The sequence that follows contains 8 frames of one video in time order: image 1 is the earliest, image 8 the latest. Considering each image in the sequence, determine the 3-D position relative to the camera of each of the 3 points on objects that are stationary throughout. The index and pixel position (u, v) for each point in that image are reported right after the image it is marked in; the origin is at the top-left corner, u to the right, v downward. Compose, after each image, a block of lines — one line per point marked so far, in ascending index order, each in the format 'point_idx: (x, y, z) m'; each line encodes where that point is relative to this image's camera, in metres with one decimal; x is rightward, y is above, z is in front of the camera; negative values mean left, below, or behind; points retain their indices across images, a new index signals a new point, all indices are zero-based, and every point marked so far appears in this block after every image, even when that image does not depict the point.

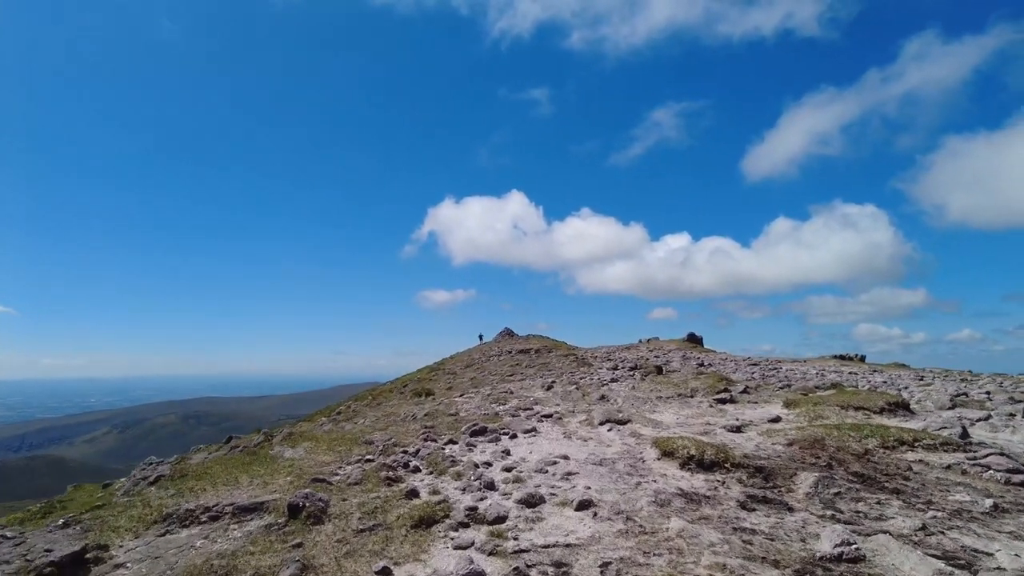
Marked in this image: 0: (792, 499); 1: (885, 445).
0: (+6.6, -5.0, +15.3) m
1: (+10.8, -4.5, +19.0) m
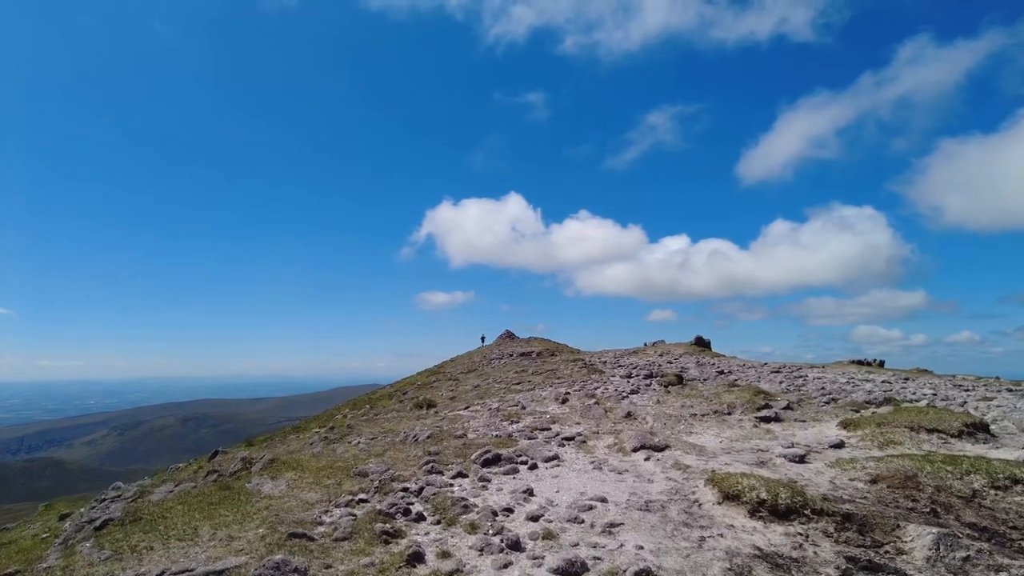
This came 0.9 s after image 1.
0: (+7.2, -5.0, +11.8) m
1: (+11.4, -4.6, +15.5) m
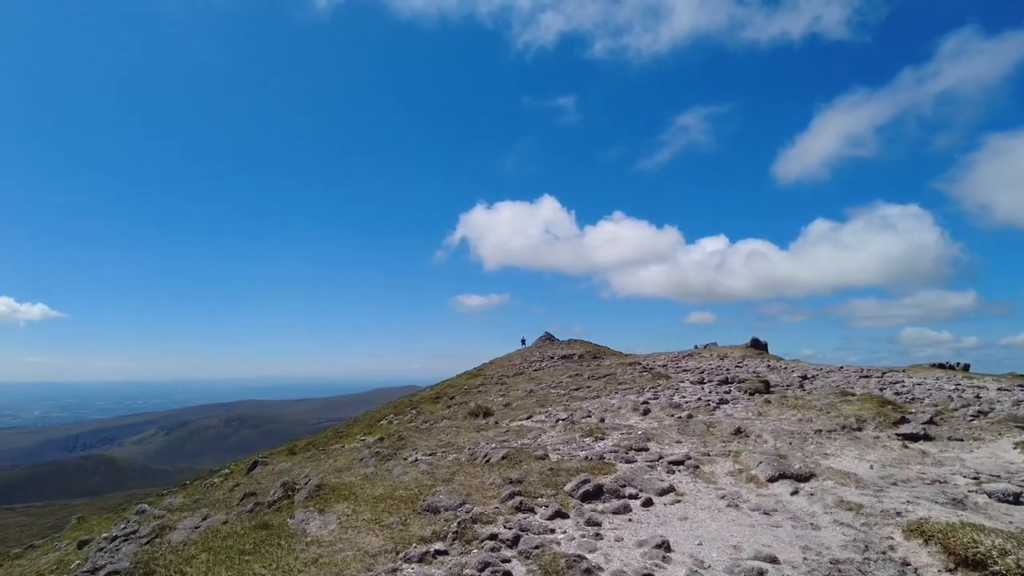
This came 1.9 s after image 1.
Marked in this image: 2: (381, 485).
0: (+9.3, -4.6, +7.2) m
1: (+13.7, -4.2, +10.6) m
2: (-3.8, -5.7, +18.8) m
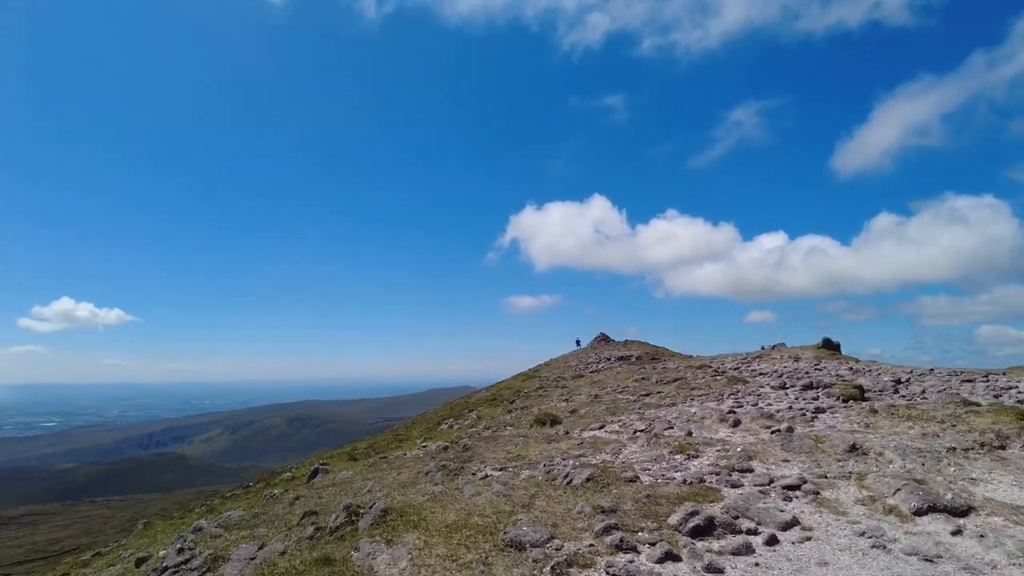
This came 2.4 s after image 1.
0: (+10.6, -4.5, +4.2) m
1: (+15.2, -4.0, +7.3) m
2: (-1.5, -5.7, +16.8) m
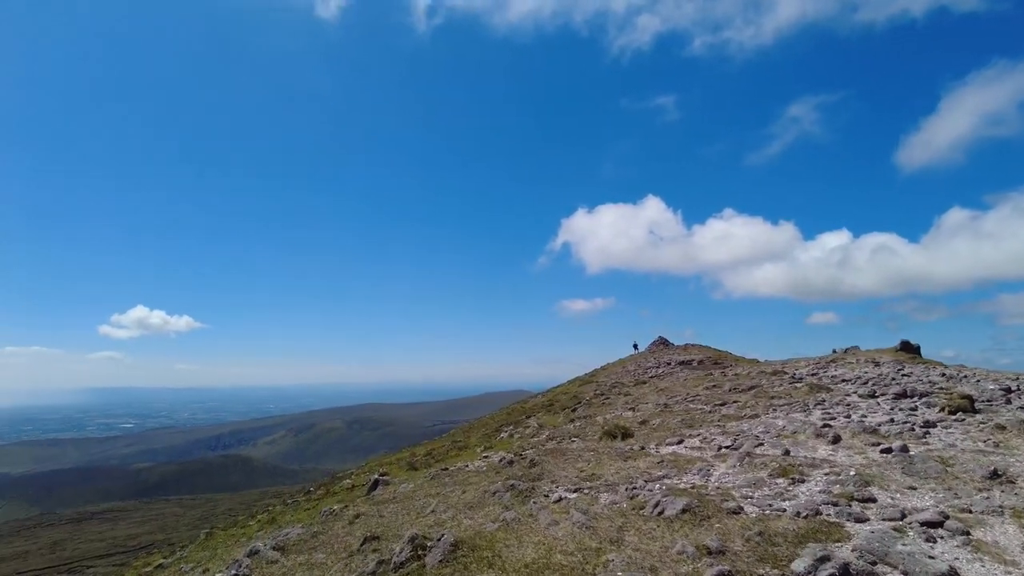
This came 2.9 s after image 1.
0: (+11.4, -4.4, +1.3) m
1: (+16.3, -3.9, +4.0) m
2: (+0.4, -5.8, +14.9) m
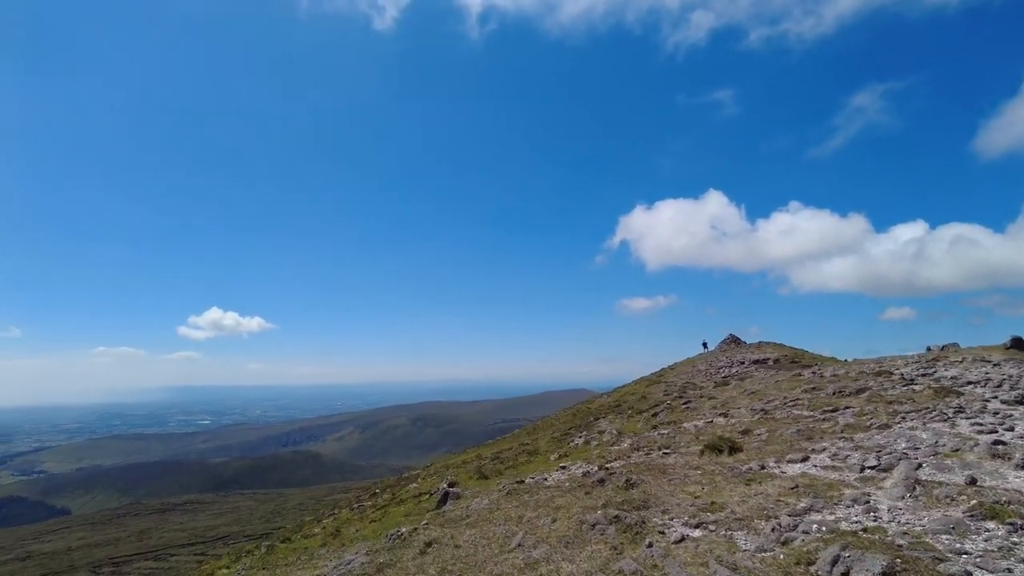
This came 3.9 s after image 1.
0: (+12.3, -3.9, -3.7) m
1: (+17.5, -3.4, -1.5) m
2: (+2.6, -5.4, +10.8) m
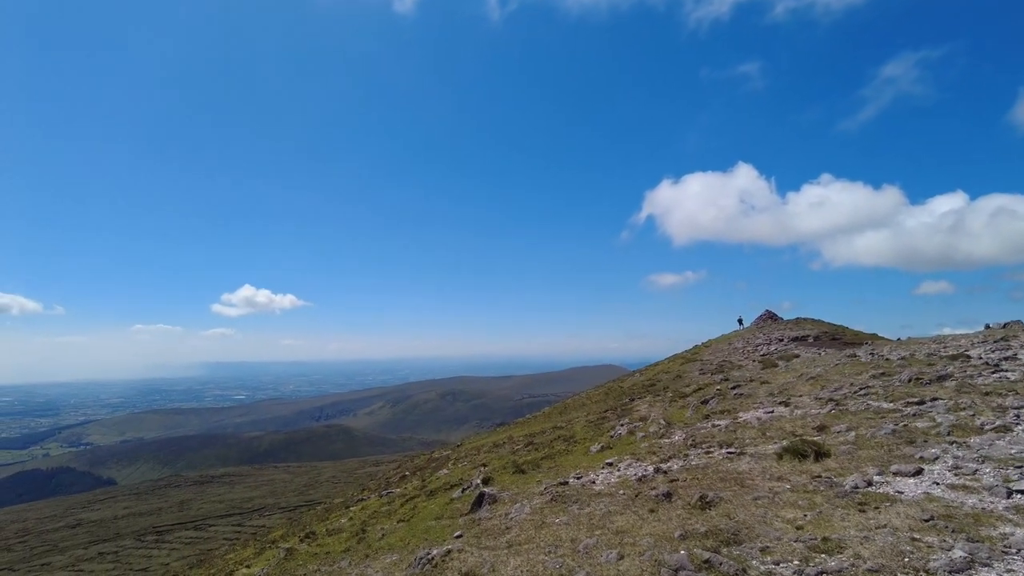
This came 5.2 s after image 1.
0: (+12.8, -4.2, -8.2) m
1: (+17.9, -3.6, -6.3) m
2: (+3.6, -5.3, +6.7) m
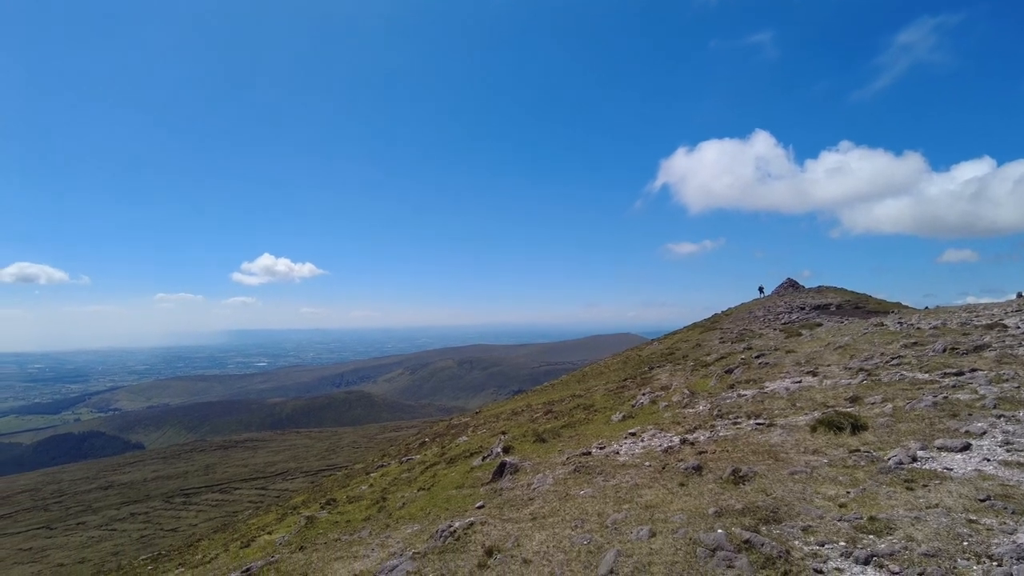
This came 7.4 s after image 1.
0: (+12.7, -4.6, -9.4) m
1: (+18.0, -3.8, -7.6) m
2: (+4.0, -4.9, +5.8) m
